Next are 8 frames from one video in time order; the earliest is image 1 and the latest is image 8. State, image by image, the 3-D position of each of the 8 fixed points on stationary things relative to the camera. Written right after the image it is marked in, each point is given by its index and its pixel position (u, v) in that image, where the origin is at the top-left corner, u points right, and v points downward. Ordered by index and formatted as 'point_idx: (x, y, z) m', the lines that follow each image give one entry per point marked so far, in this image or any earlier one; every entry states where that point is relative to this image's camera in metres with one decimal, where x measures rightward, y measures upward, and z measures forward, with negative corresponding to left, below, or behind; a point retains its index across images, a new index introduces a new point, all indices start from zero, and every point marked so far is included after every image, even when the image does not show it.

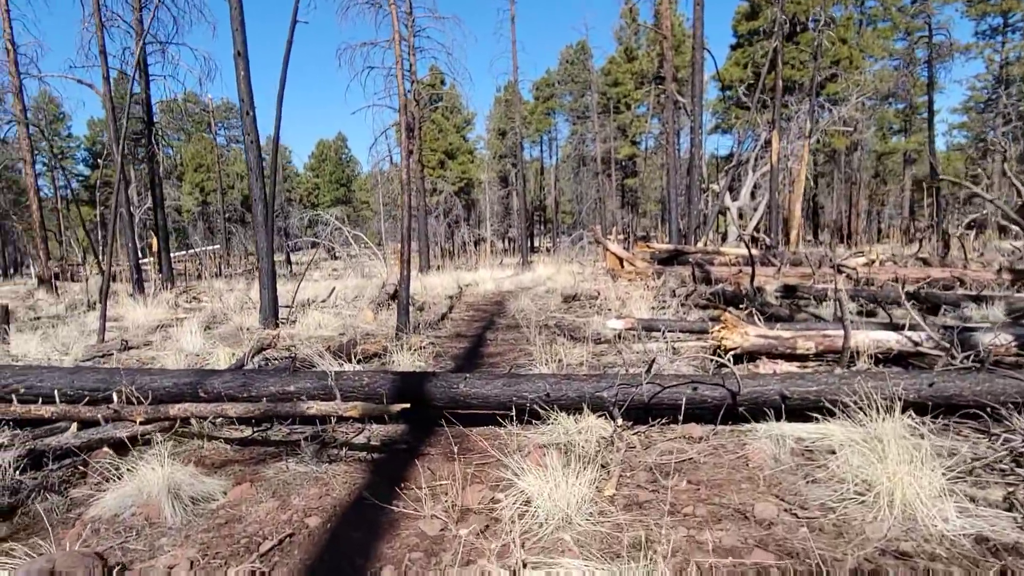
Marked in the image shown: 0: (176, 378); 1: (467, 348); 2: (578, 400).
0: (-1.8, -0.5, +3.9) m
1: (-0.4, -0.6, +6.9) m
2: (+0.3, -0.6, +3.6) m
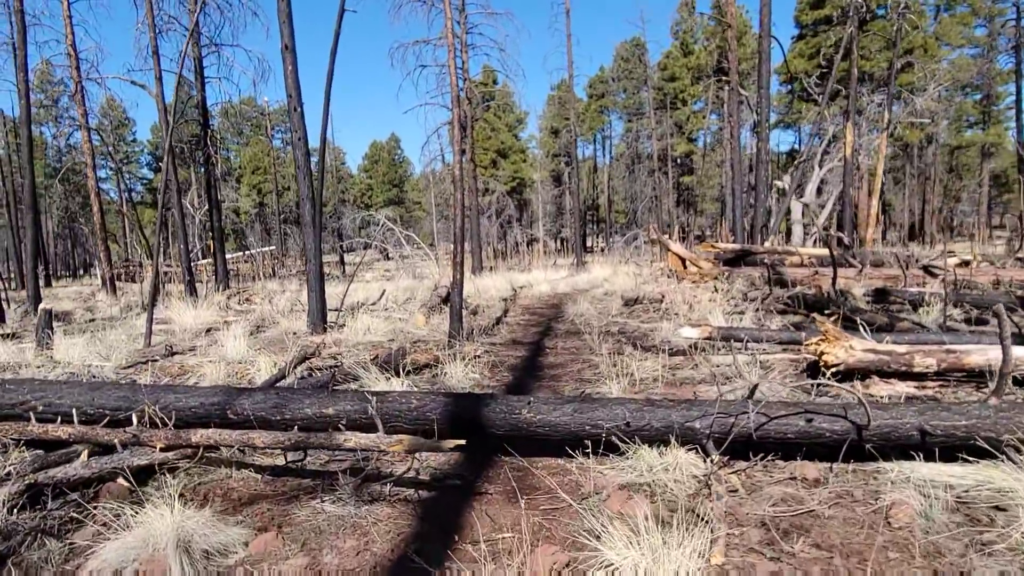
0: (-1.5, -0.5, +3.5) m
1: (+0.1, -0.6, +6.3) m
2: (+0.6, -0.6, +3.0) m
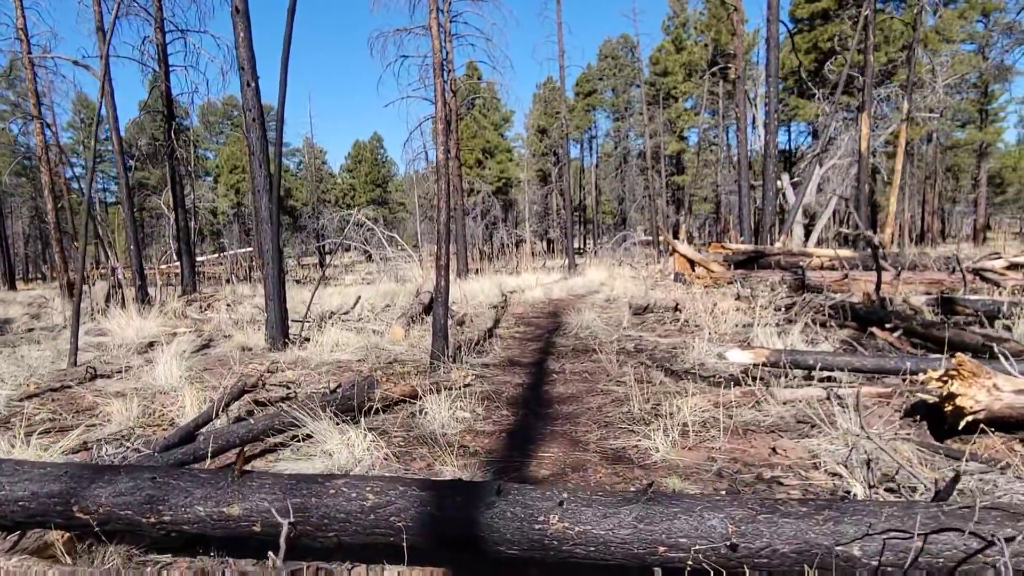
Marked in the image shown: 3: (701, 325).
0: (-1.5, -0.6, +2.2) m
1: (+0.1, -0.7, +5.0) m
2: (+0.7, -0.7, +1.8) m
3: (+1.9, -0.4, +7.1) m
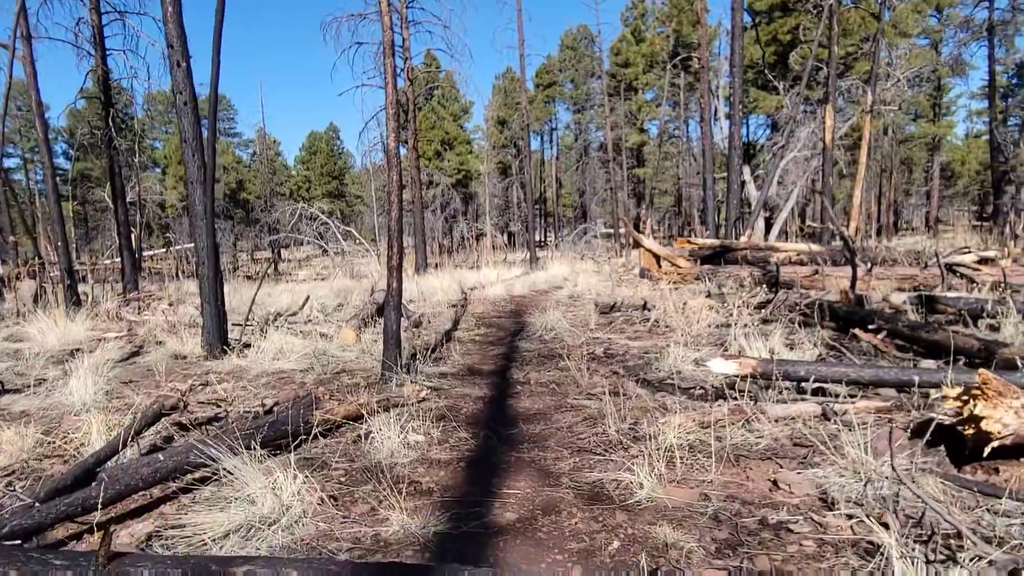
0: (-1.6, -0.7, +1.6) m
1: (-0.2, -0.7, +4.6) m
2: (+0.6, -0.7, +1.3) m
3: (+1.5, -0.4, +6.7) m
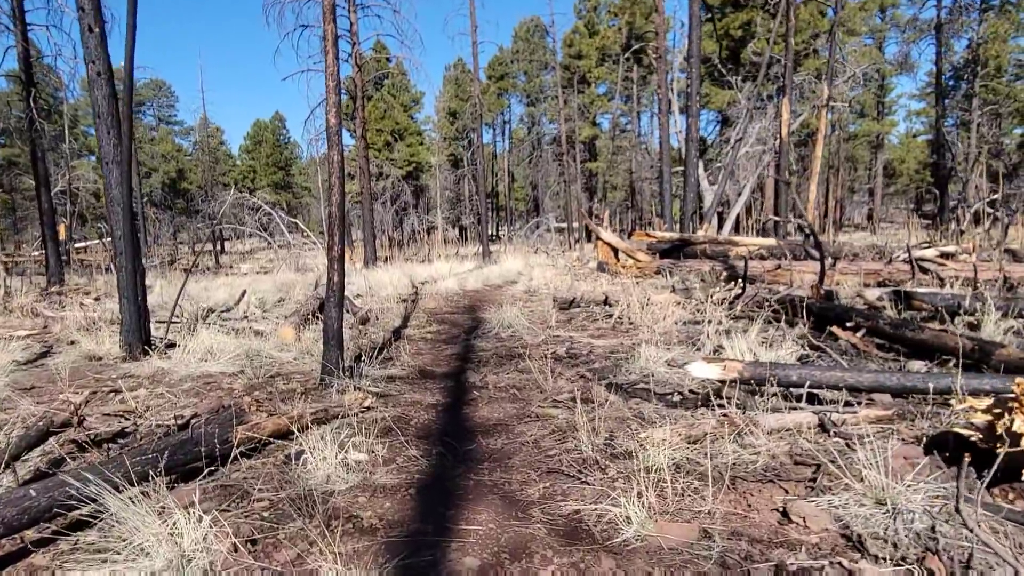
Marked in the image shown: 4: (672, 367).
0: (-1.6, -0.6, +1.0) m
1: (-0.4, -0.7, +4.0) m
2: (+0.6, -0.7, +0.9) m
3: (+1.1, -0.3, +6.3) m
4: (+1.0, -0.5, +4.6) m
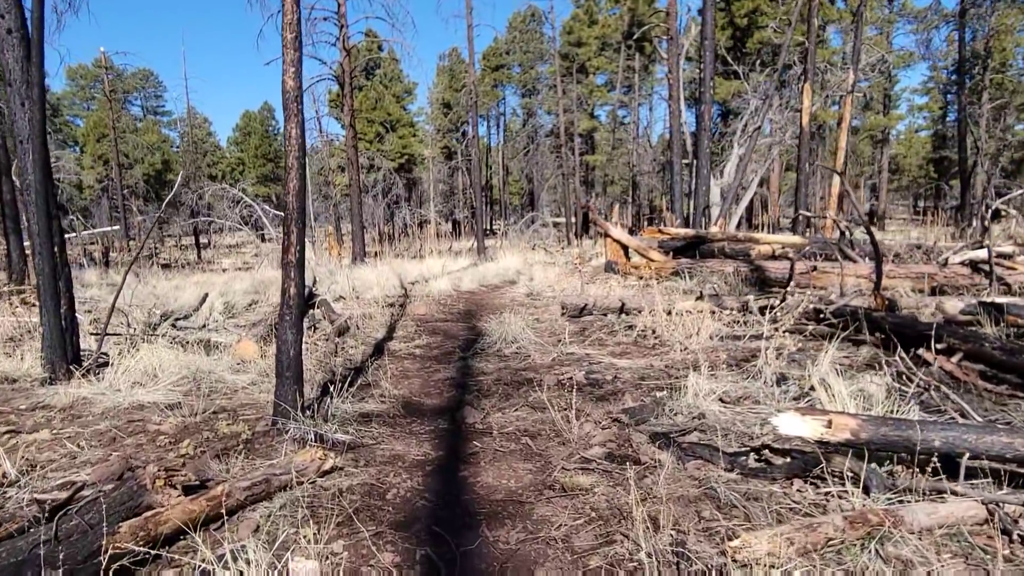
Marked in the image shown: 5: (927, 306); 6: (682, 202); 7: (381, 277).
0: (-1.5, -0.7, 0.0) m
1: (-0.3, -0.7, +3.0) m
2: (+0.7, -0.8, -0.2) m
3: (+1.1, -0.4, +5.3) m
4: (+1.1, -0.6, +3.6) m
5: (+3.2, -0.1, +5.5) m
6: (+3.4, +1.7, +14.5) m
7: (-2.0, +0.2, +11.2) m
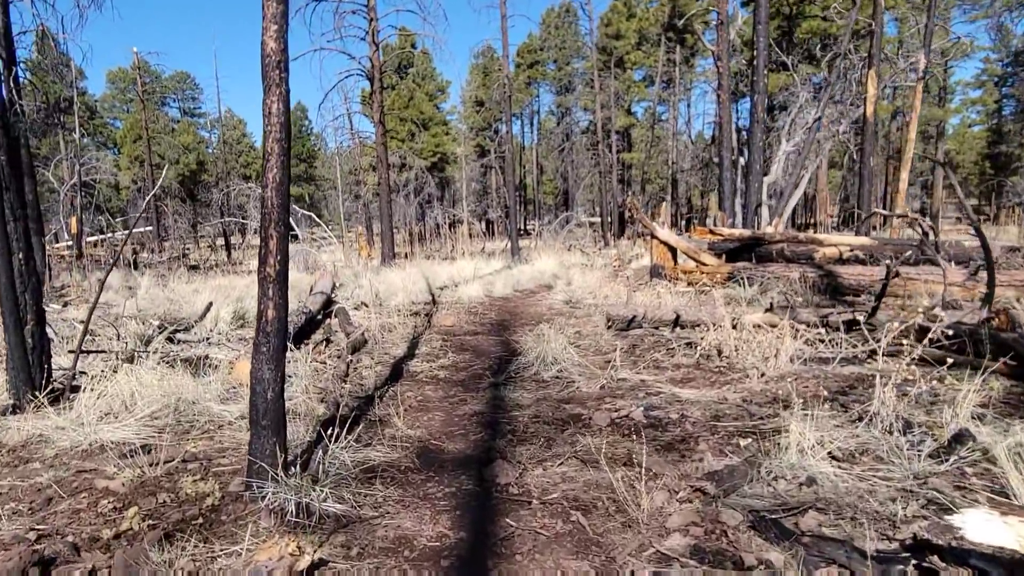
0: (-1.5, -0.8, -0.8) m
1: (-0.2, -0.8, +2.2) m
2: (+0.7, -0.9, -1.0) m
3: (+1.4, -0.5, +4.4) m
4: (+1.2, -0.7, +2.7) m
5: (+3.4, -0.2, +4.5) m
6: (+4.1, +1.7, +13.5) m
7: (-1.5, +0.1, +10.4) m
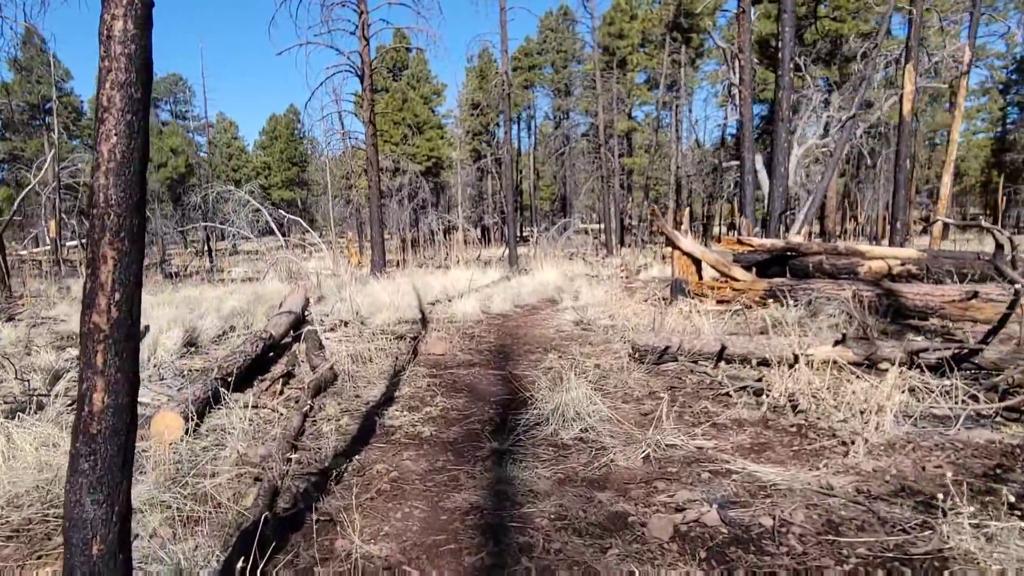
0: (-1.4, -0.9, -2.0) m
1: (-0.1, -0.9, +1.0) m
2: (+0.8, -1.0, -2.2) m
3: (+1.4, -0.6, +3.2) m
4: (+1.3, -0.8, +1.5) m
5: (+3.5, -0.3, +3.4) m
6: (+4.1, +1.4, +12.4) m
7: (-1.5, -0.1, +9.3) m
